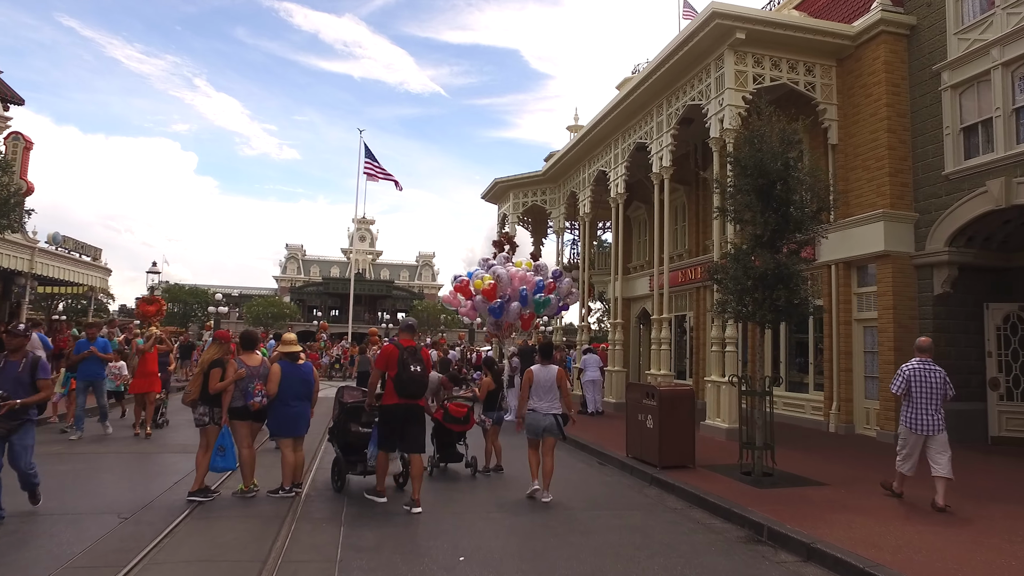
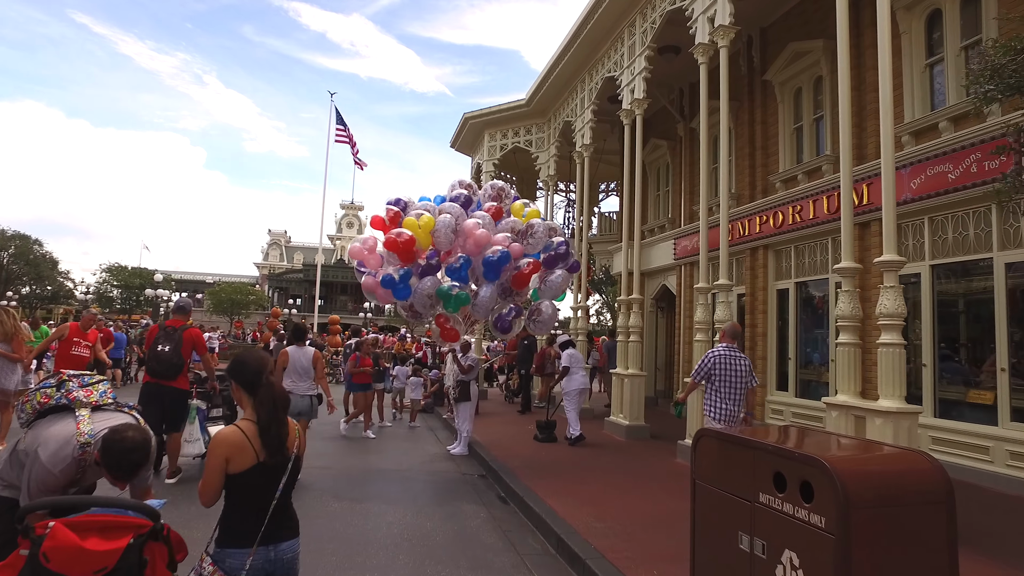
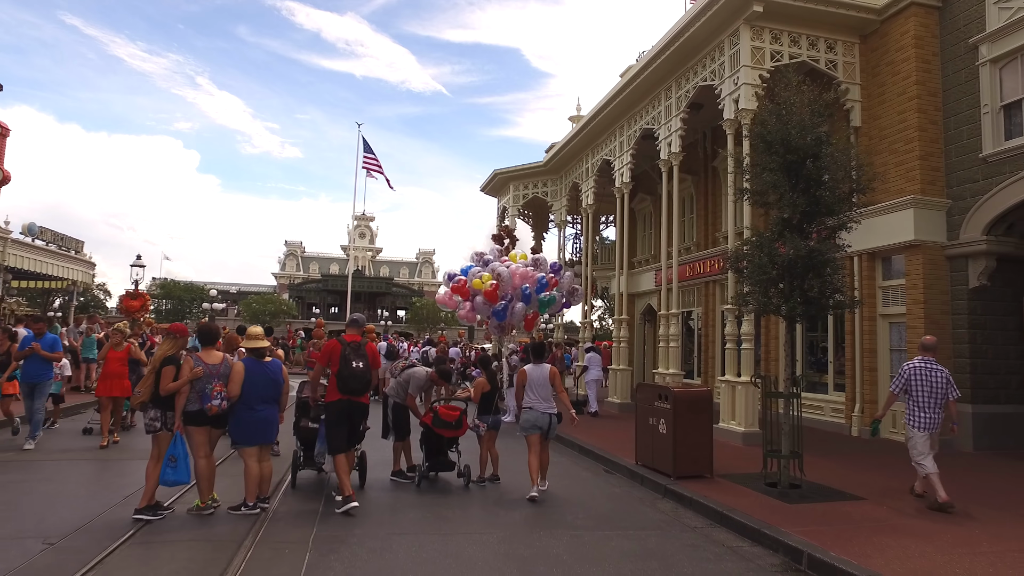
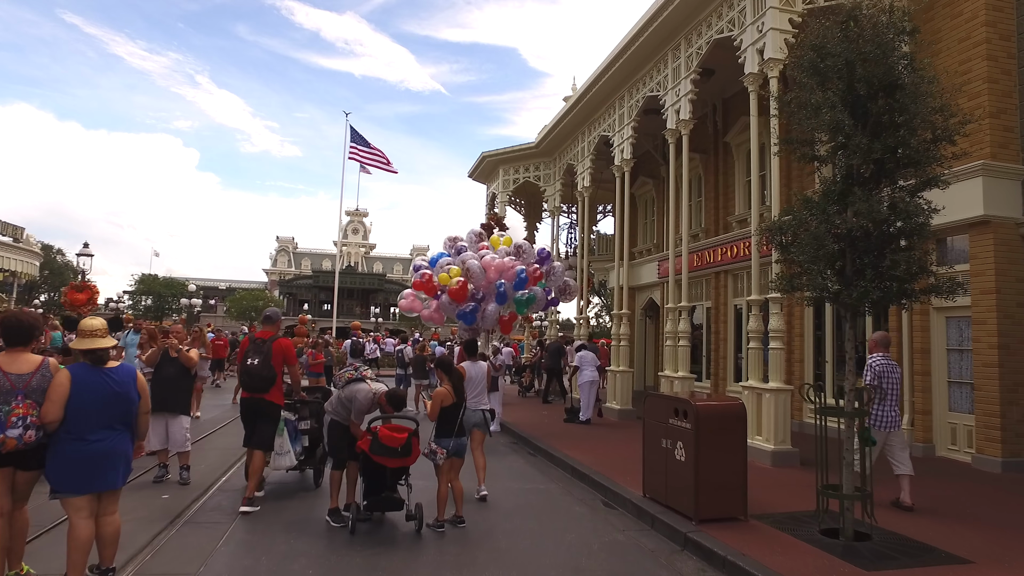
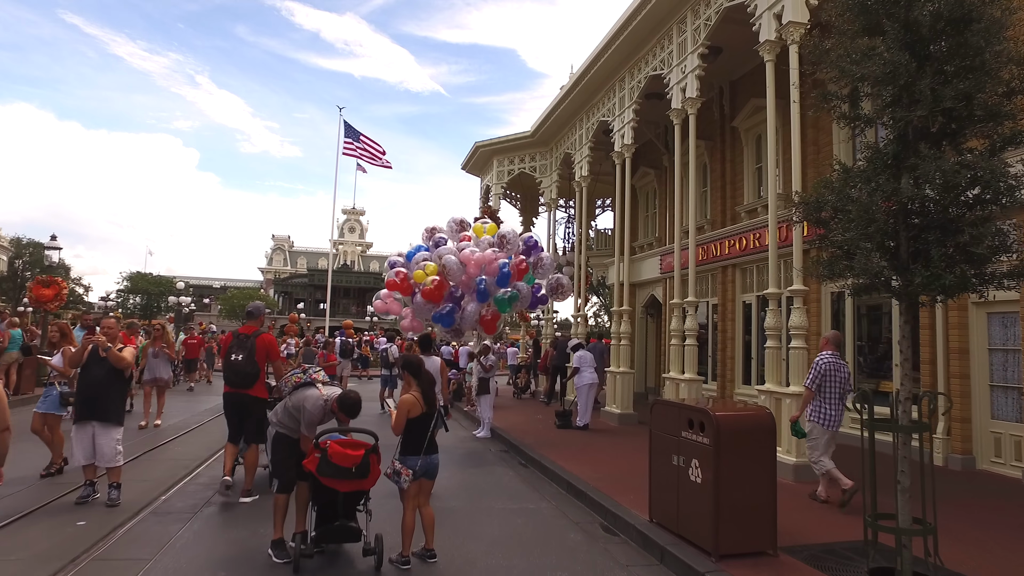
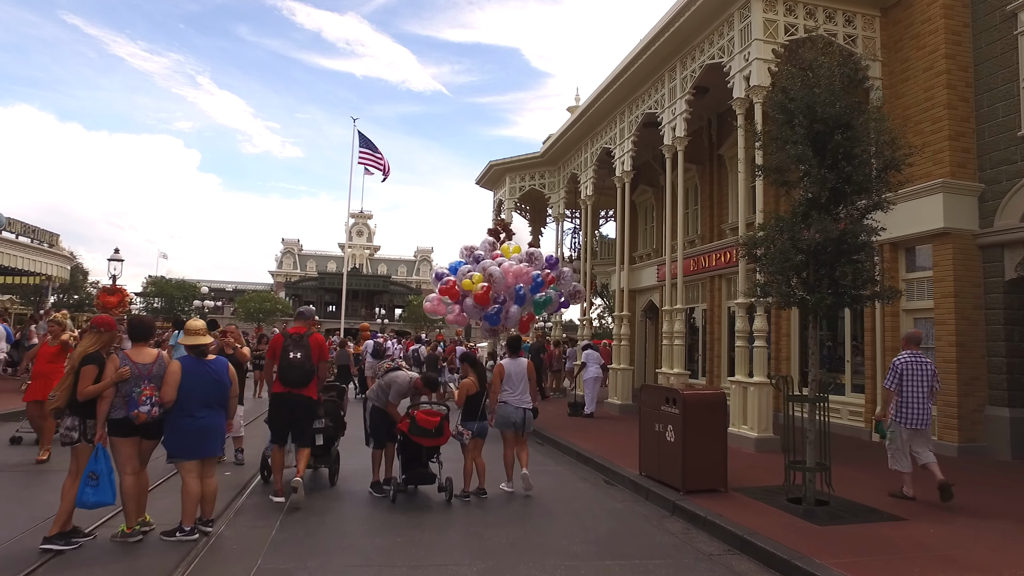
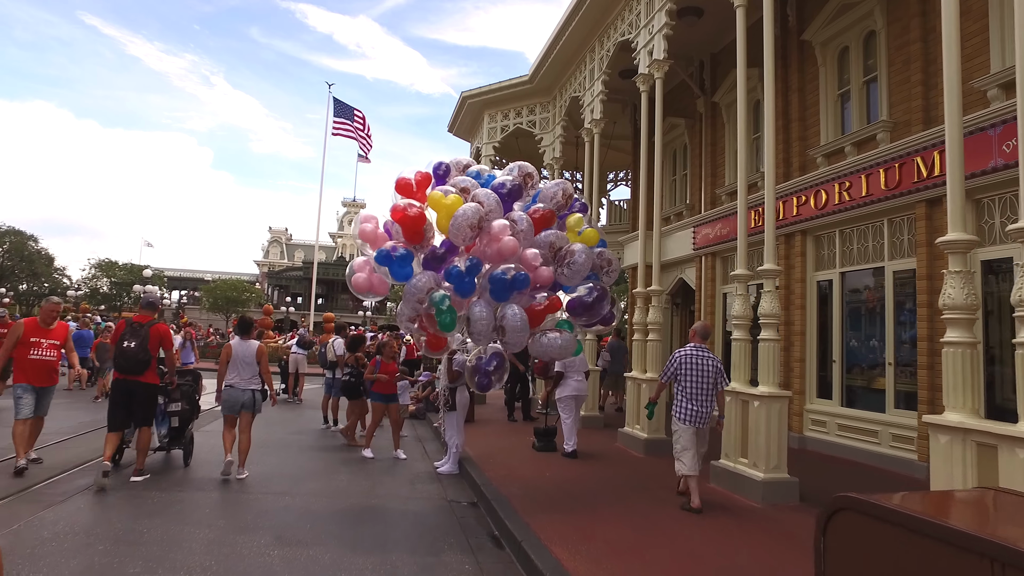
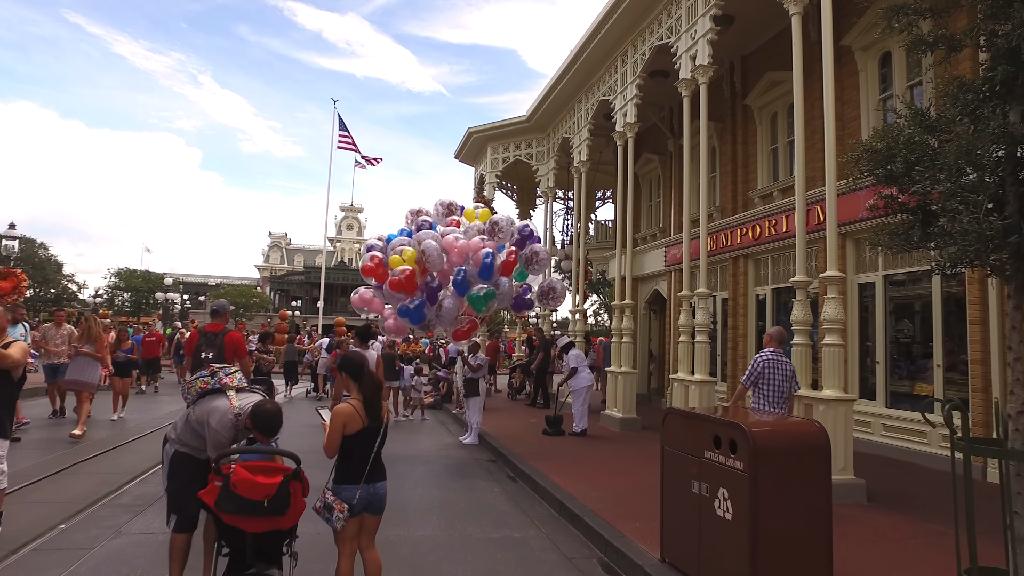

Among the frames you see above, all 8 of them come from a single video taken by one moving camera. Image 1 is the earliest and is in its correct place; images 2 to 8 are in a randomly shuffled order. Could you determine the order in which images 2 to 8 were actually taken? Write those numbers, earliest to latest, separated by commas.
3, 6, 4, 5, 8, 2, 7
